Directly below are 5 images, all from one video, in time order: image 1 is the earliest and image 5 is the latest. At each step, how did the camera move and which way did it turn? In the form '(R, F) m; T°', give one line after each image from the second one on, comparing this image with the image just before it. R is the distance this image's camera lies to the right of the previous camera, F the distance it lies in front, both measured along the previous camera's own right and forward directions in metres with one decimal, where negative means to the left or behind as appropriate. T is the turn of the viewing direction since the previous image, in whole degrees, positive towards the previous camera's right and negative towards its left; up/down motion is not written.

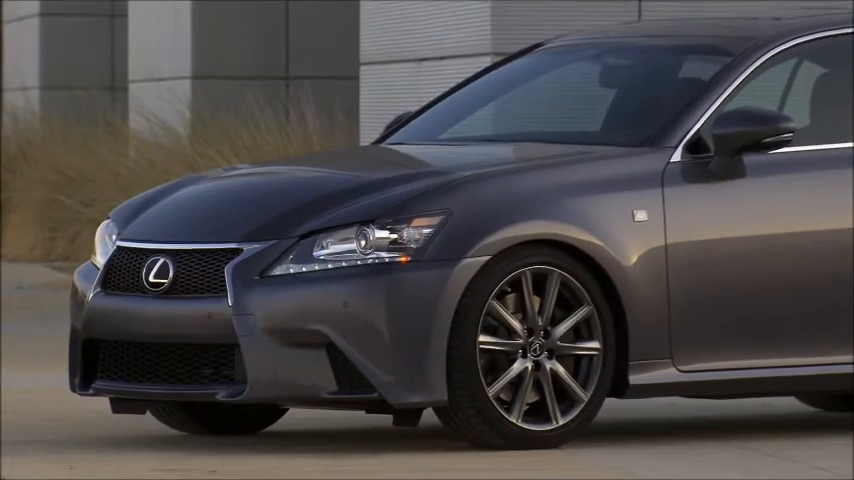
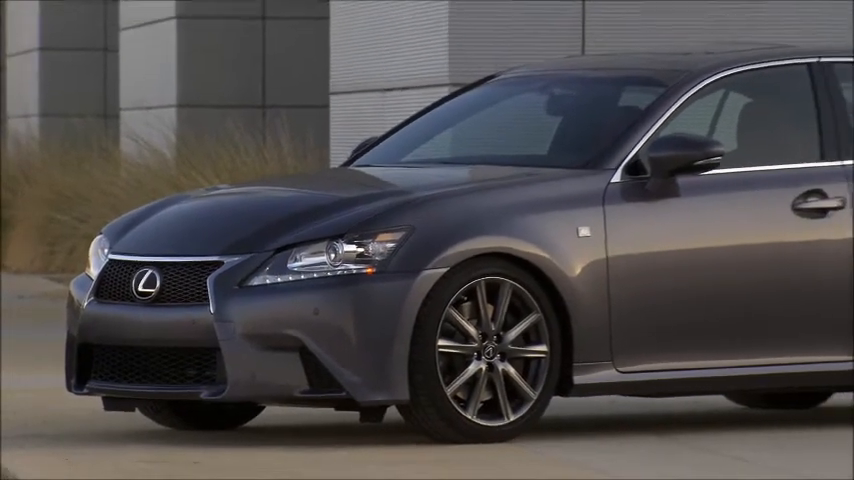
(+0.4, -0.6) m; -2°
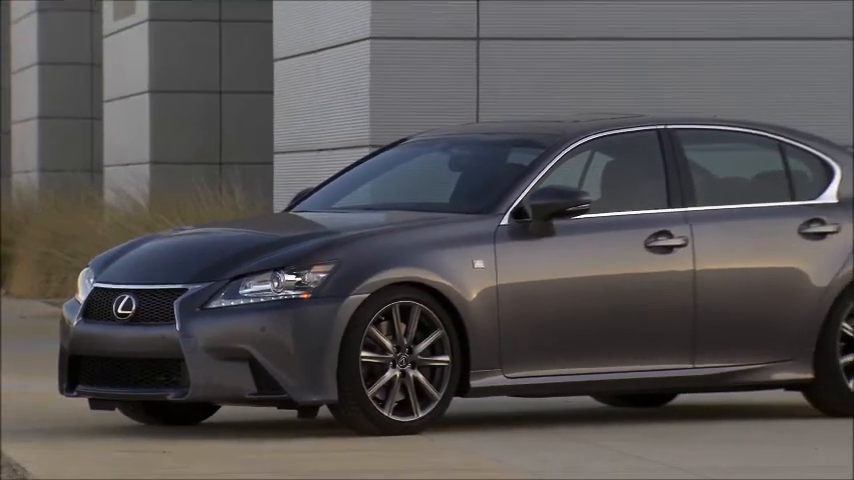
(0.0, -1.7) m; +1°
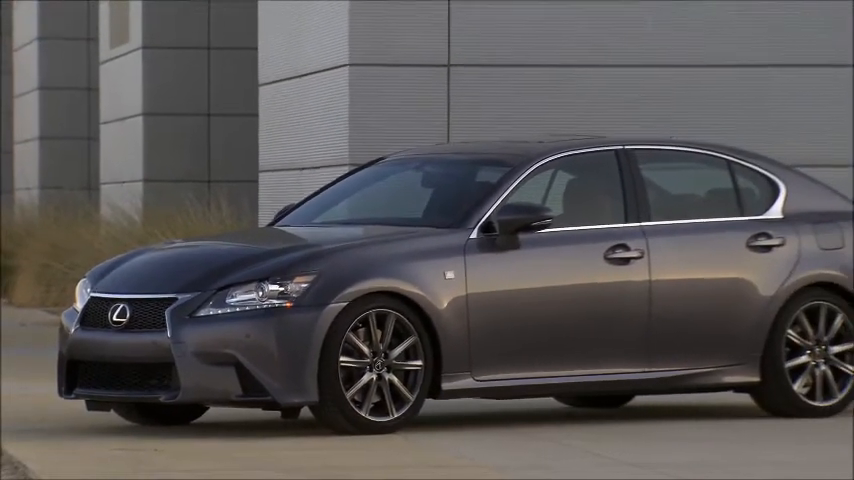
(0.0, -0.6) m; 0°
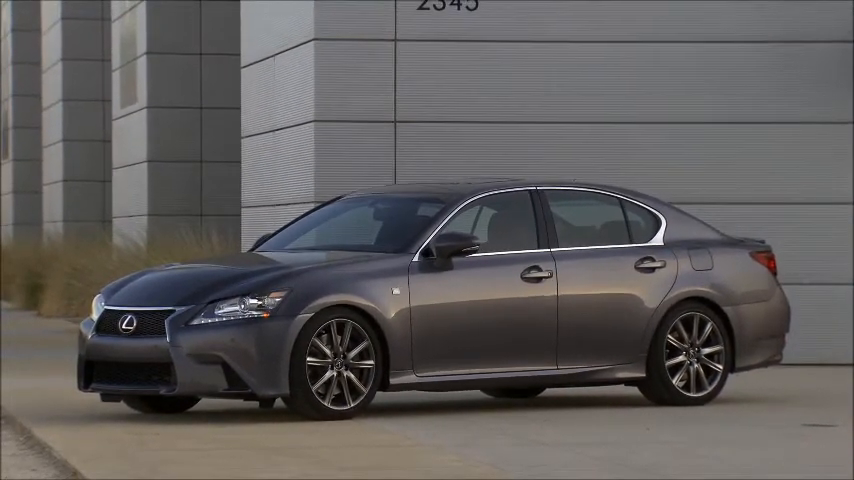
(+0.1, -2.2) m; +1°
